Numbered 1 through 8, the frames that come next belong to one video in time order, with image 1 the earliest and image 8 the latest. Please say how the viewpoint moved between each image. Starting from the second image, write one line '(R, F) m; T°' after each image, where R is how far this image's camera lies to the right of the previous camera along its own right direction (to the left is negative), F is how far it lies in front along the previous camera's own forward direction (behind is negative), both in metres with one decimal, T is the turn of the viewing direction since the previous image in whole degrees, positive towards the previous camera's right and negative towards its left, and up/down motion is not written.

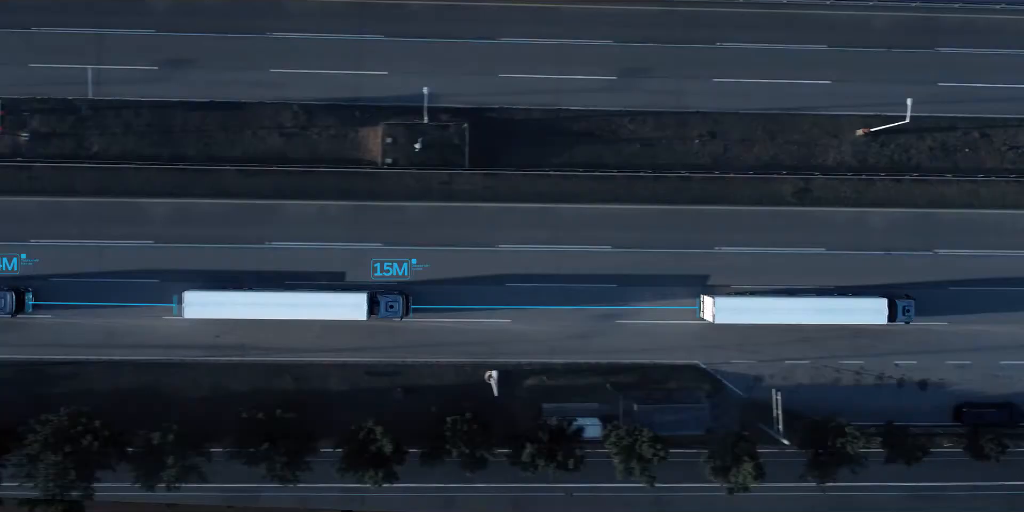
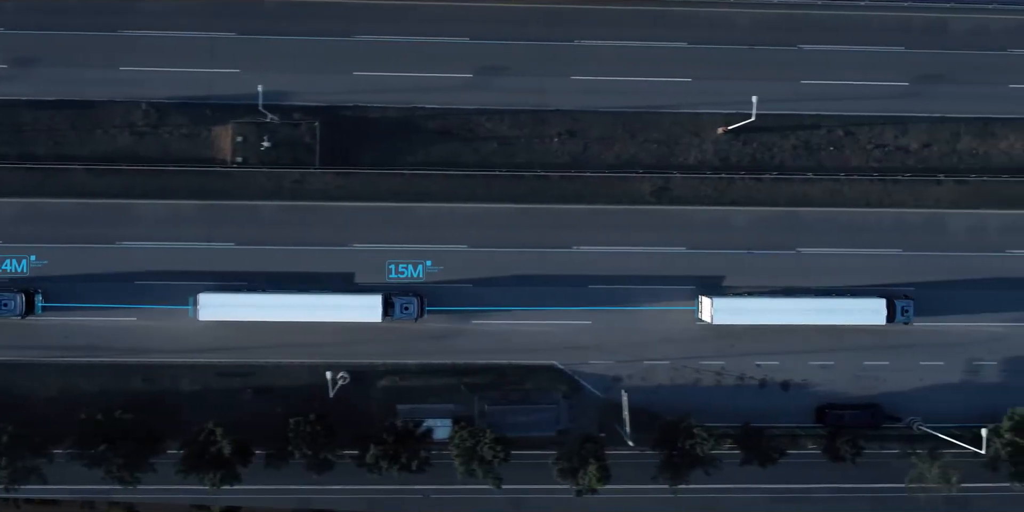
(+5.6, +0.3) m; 0°
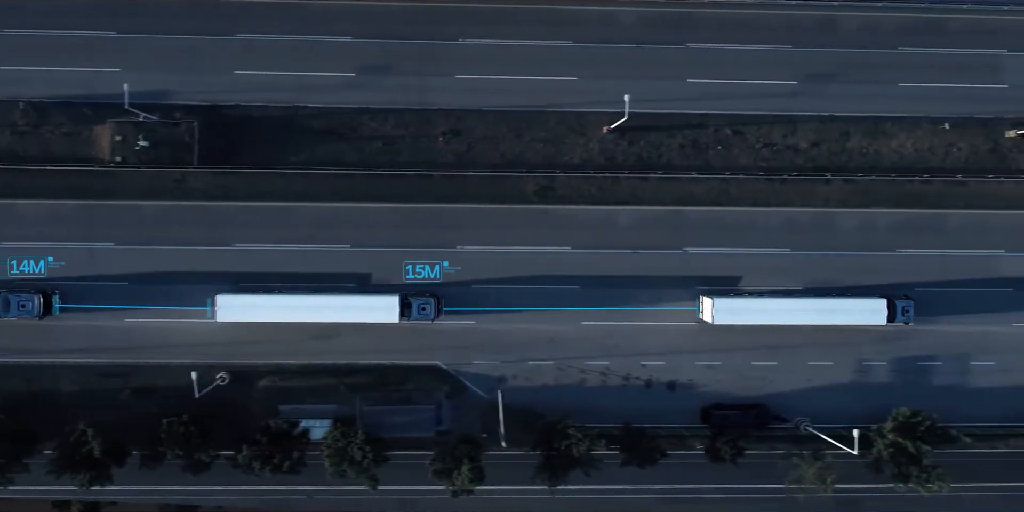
(+4.6, +0.1) m; 0°
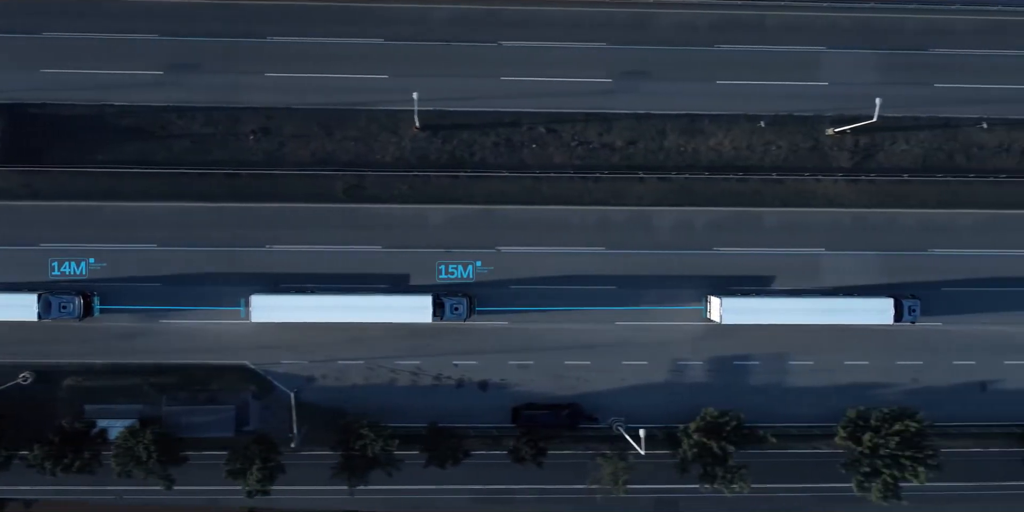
(+7.5, +0.2) m; 0°
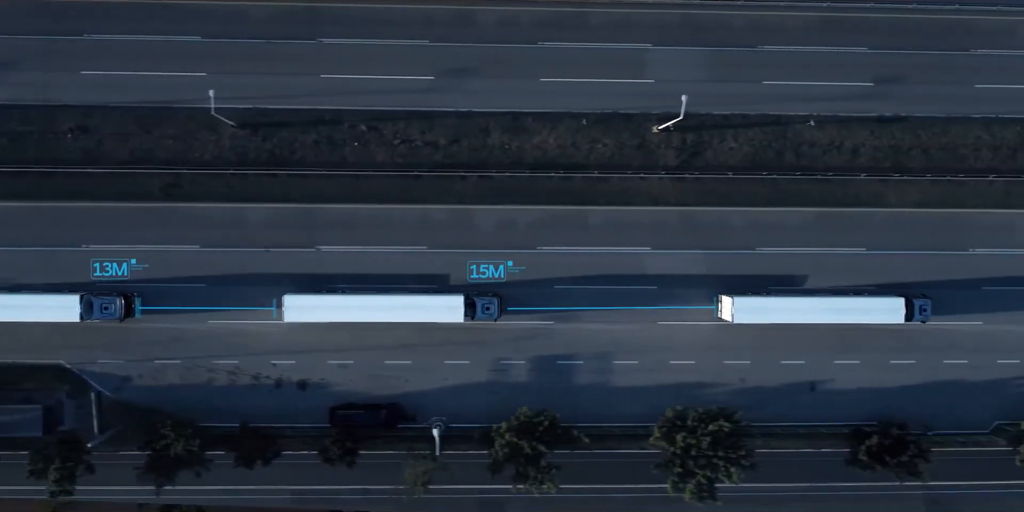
(+7.1, +0.2) m; 0°
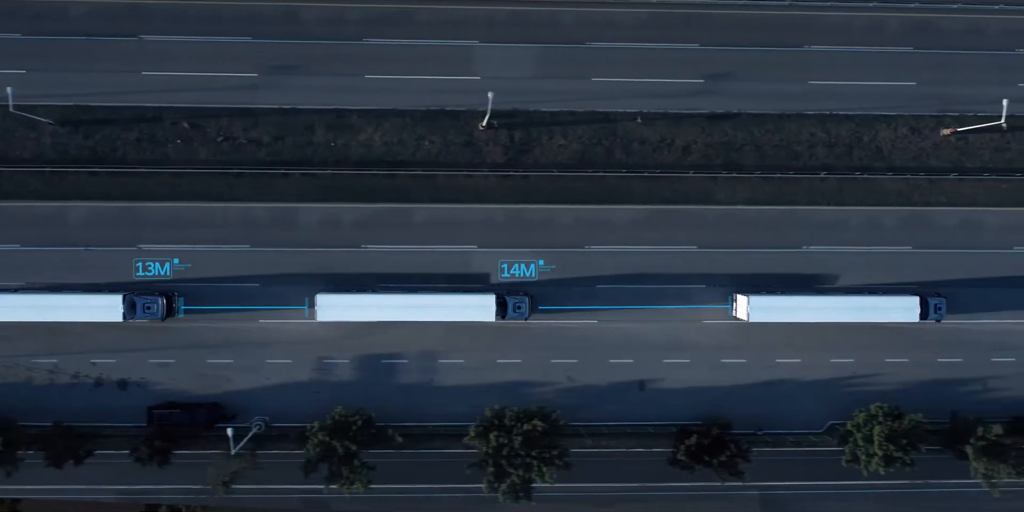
(+7.0, +0.2) m; 0°
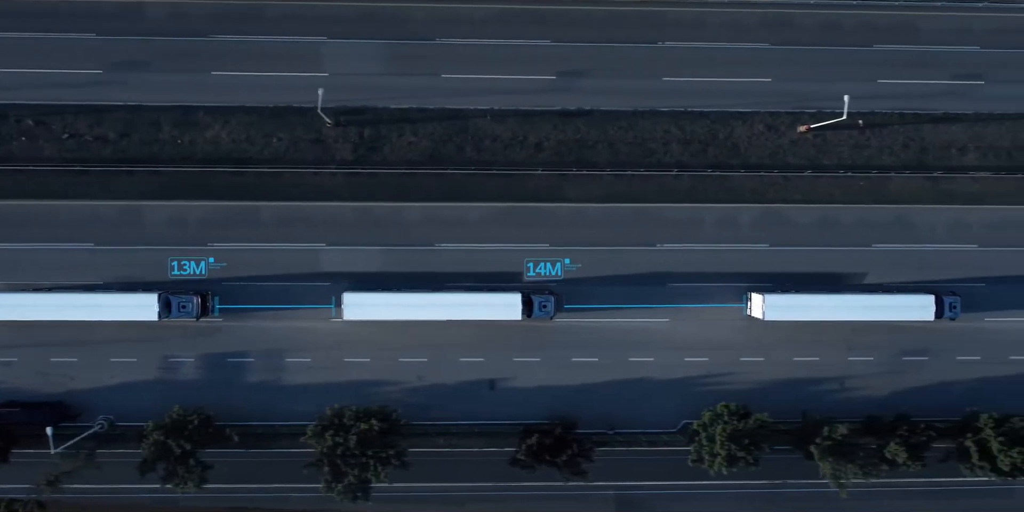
(+6.0, +0.3) m; 0°
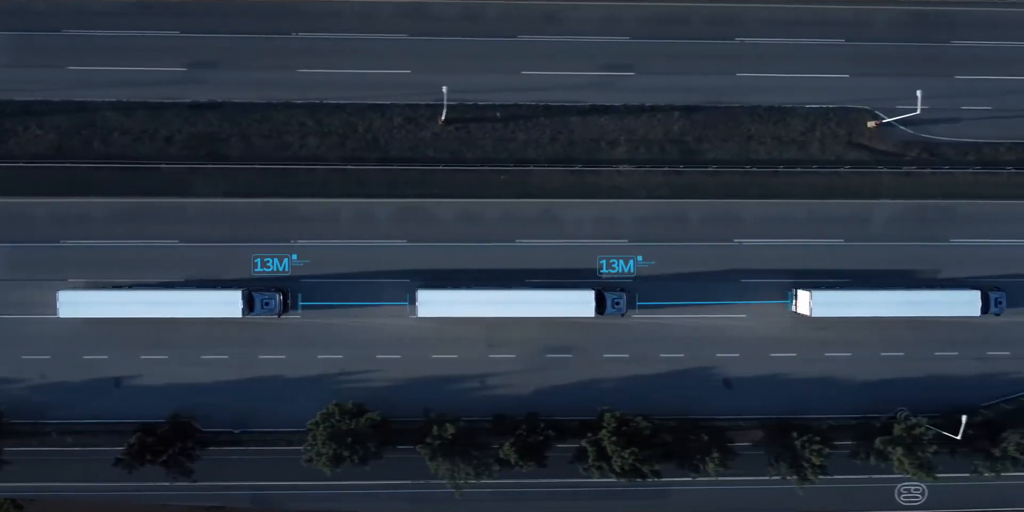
(+14.7, +0.7) m; -1°
